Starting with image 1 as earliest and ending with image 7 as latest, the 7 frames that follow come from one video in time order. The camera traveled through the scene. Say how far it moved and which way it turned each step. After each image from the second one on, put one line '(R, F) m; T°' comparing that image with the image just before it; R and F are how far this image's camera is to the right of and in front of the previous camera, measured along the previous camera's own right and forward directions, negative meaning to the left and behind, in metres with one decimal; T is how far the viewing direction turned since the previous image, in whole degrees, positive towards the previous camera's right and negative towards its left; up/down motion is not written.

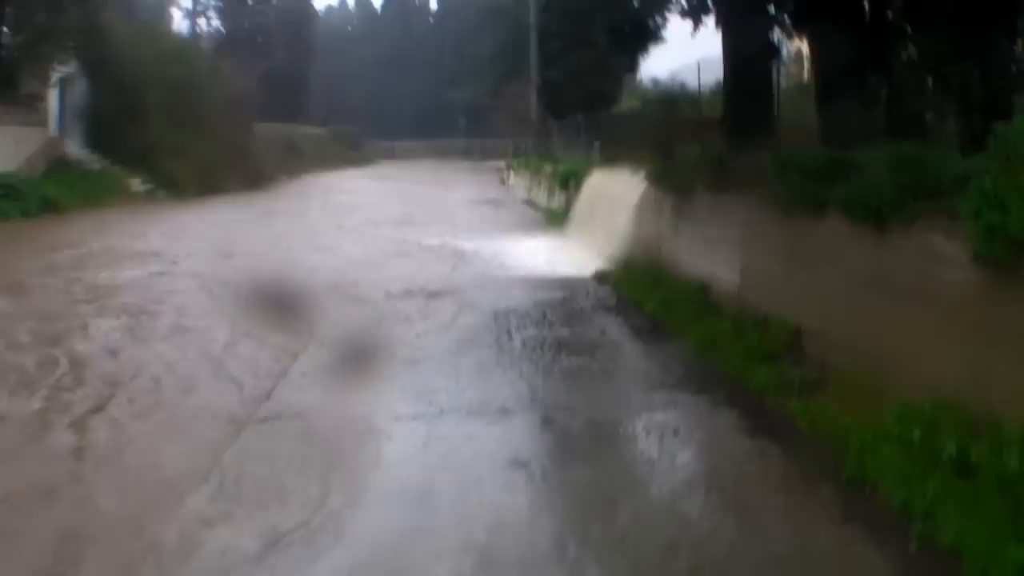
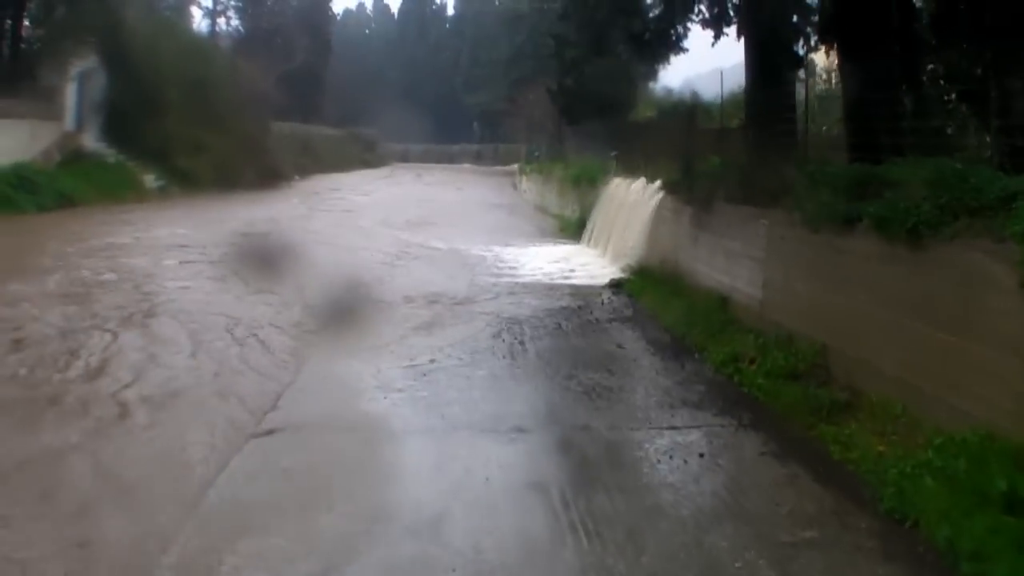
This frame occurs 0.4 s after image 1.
(0.0, +0.4) m; 0°
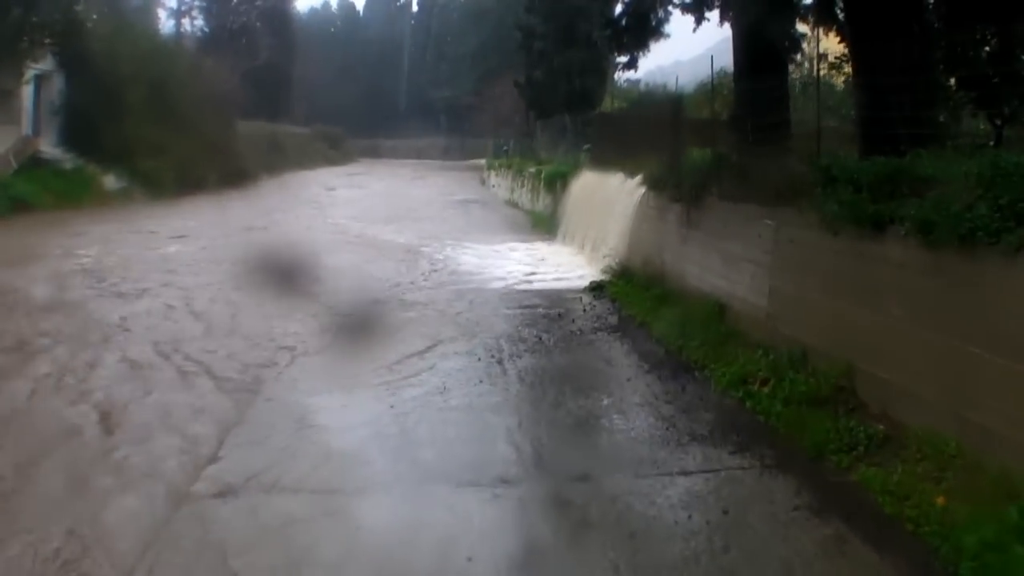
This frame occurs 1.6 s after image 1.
(0.0, +1.2) m; +1°
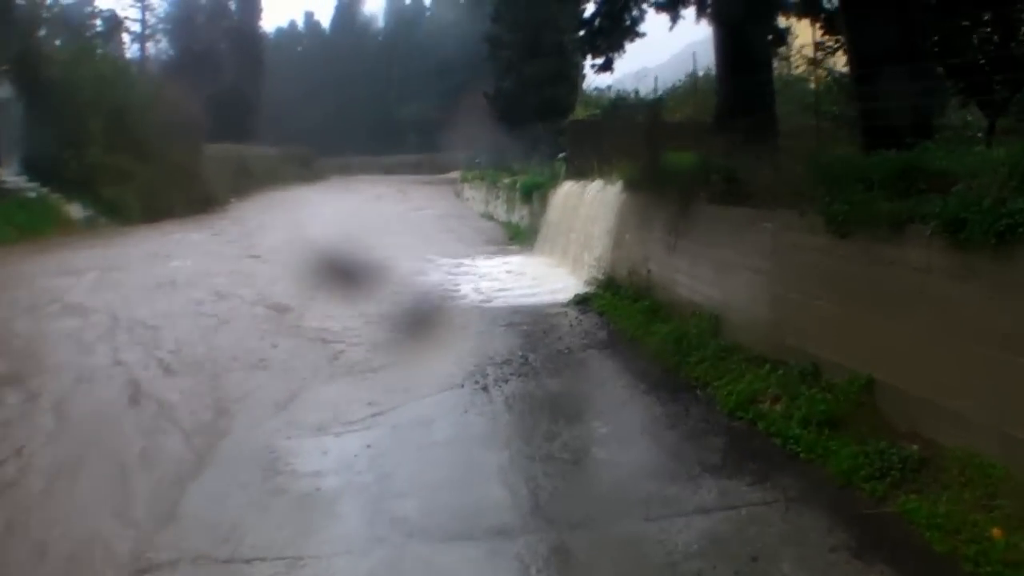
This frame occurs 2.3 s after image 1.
(0.0, +0.7) m; +1°
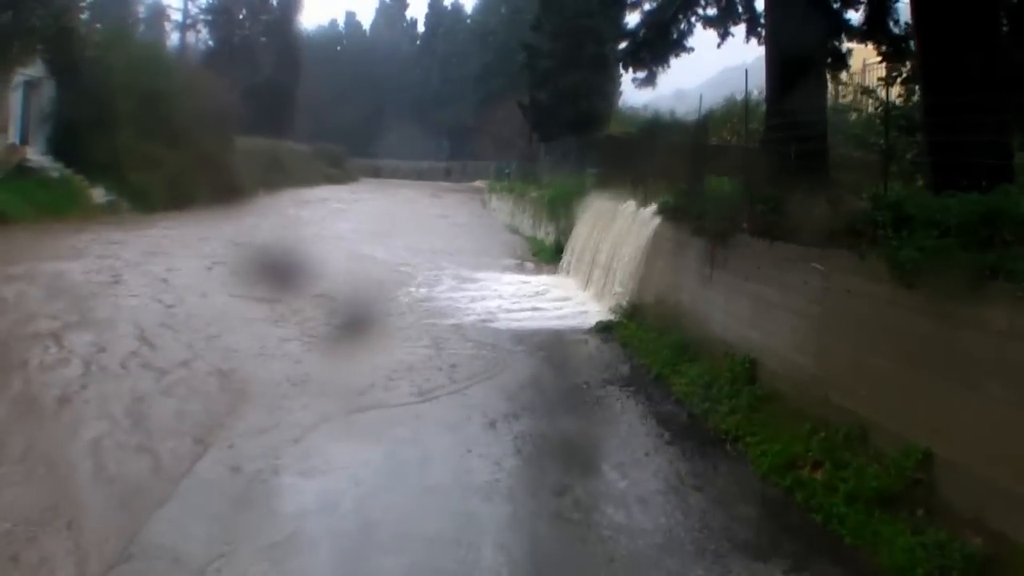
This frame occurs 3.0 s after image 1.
(0.0, +0.9) m; -1°
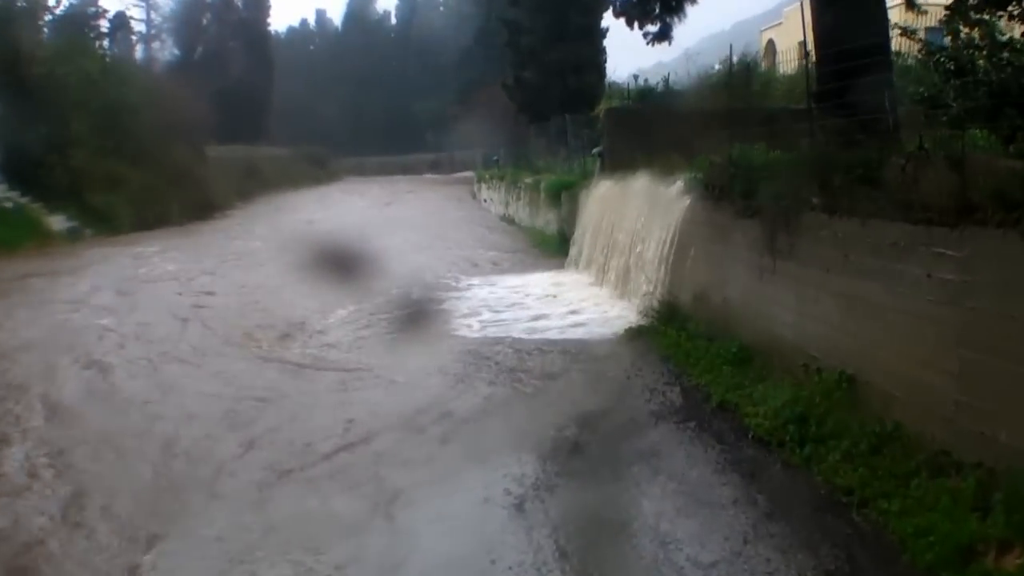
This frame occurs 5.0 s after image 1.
(-0.1, +2.3) m; 0°
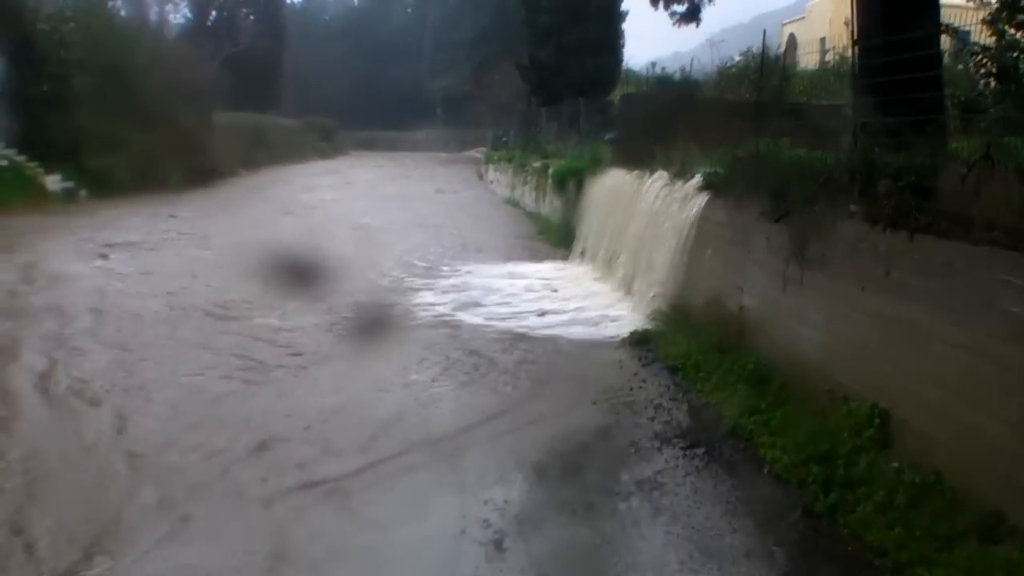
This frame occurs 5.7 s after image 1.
(0.0, +0.9) m; 0°
